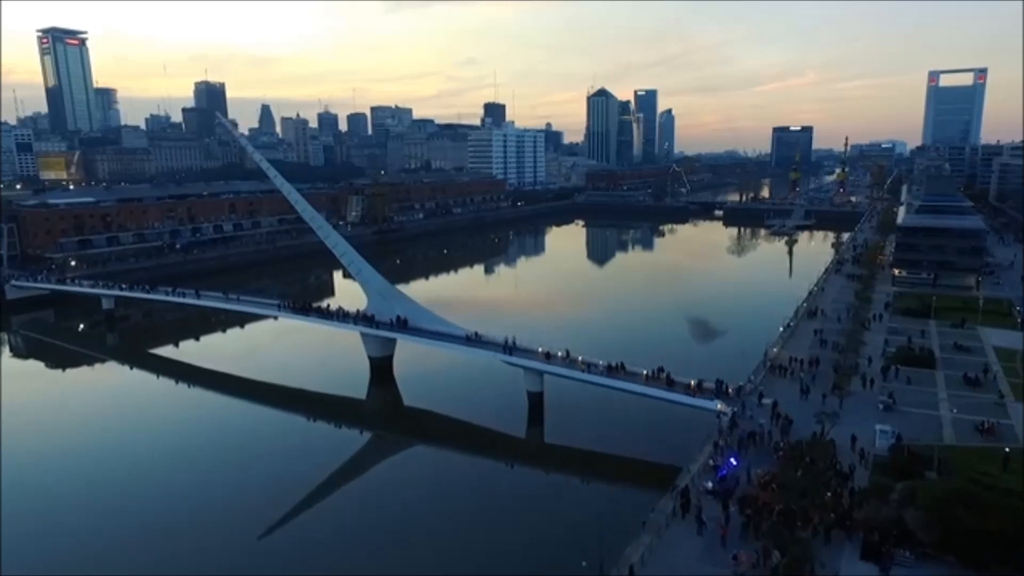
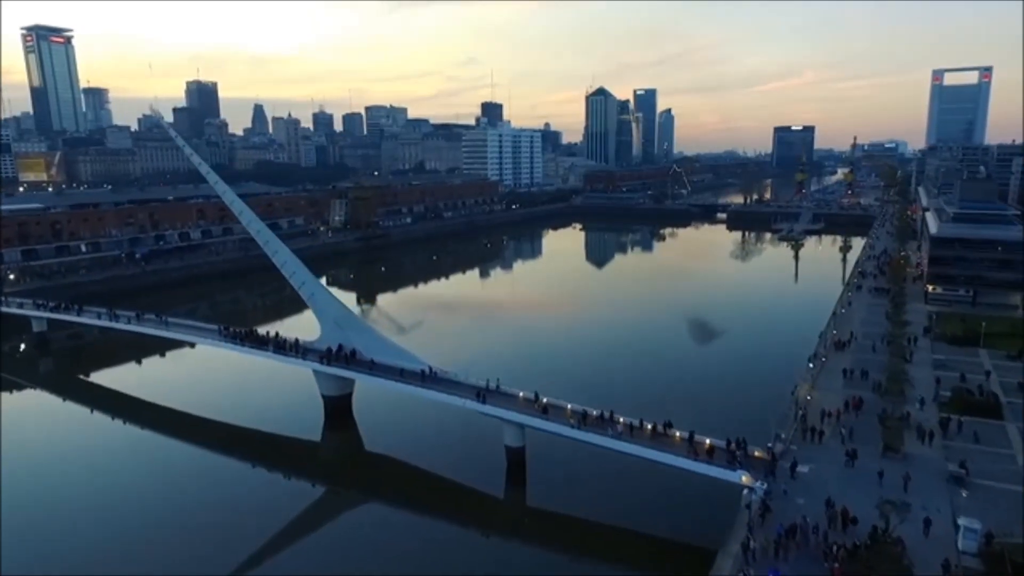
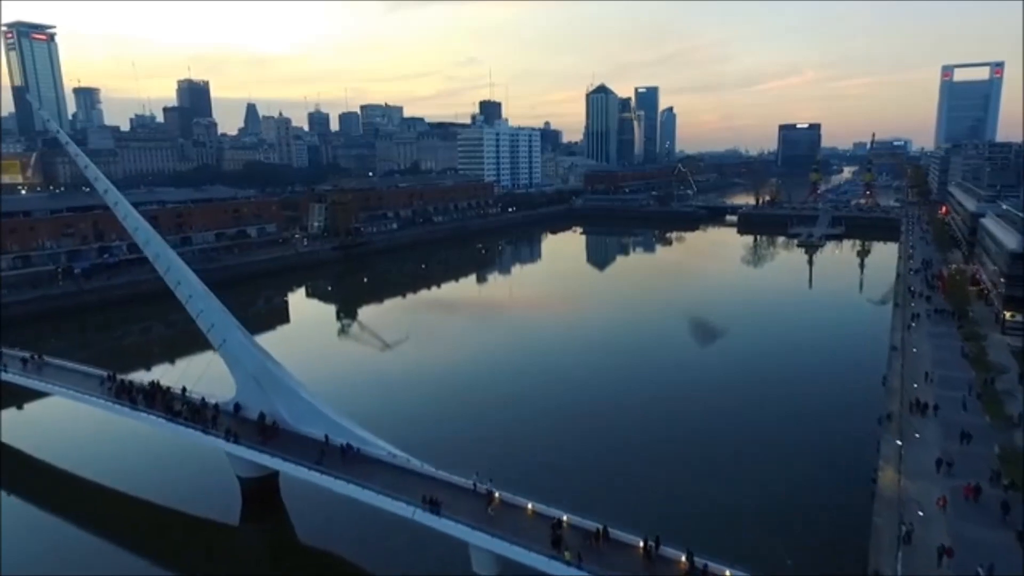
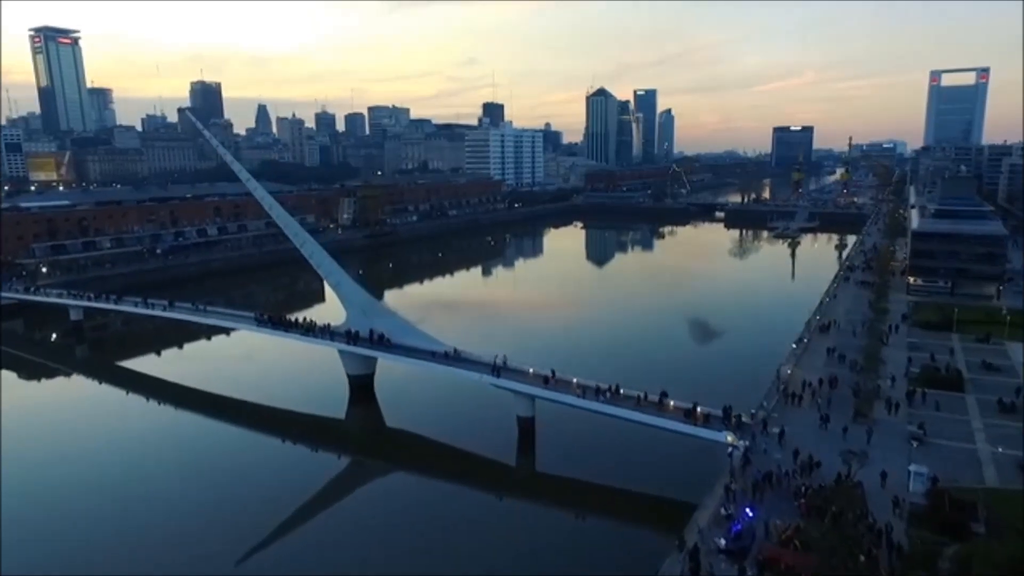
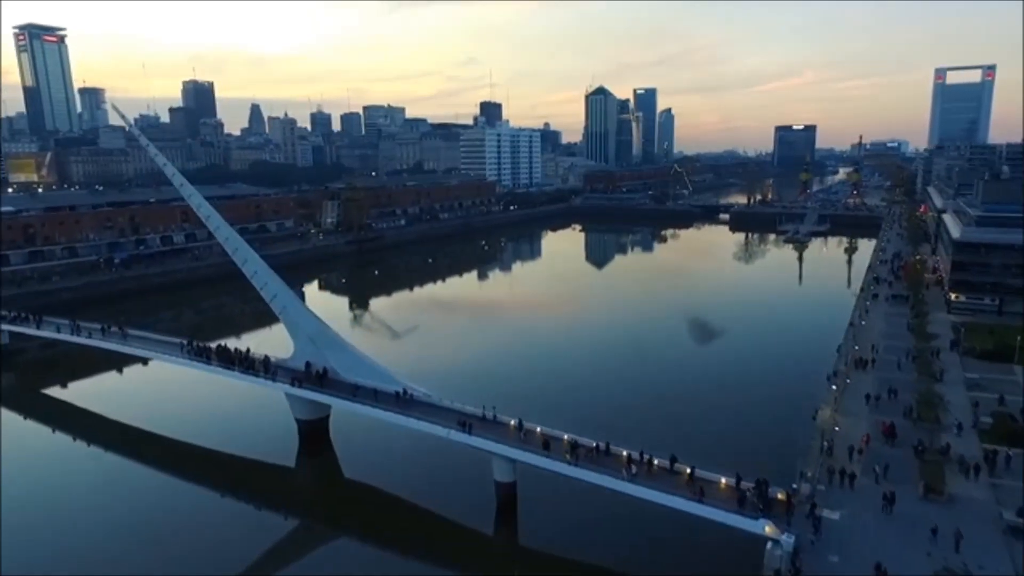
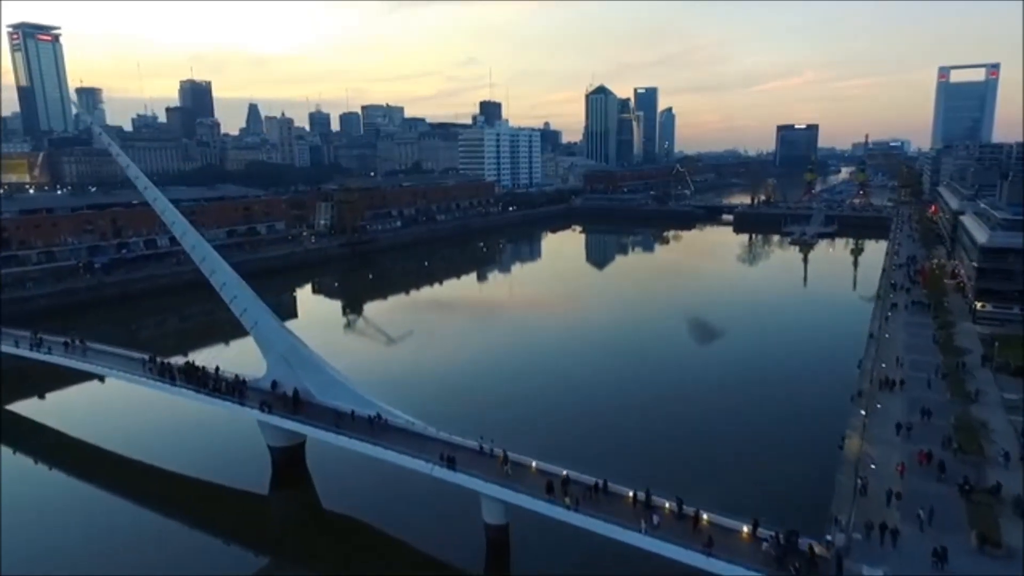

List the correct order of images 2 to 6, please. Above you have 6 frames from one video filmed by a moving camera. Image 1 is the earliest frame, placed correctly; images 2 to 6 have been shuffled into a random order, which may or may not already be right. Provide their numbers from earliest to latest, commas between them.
4, 2, 5, 6, 3
